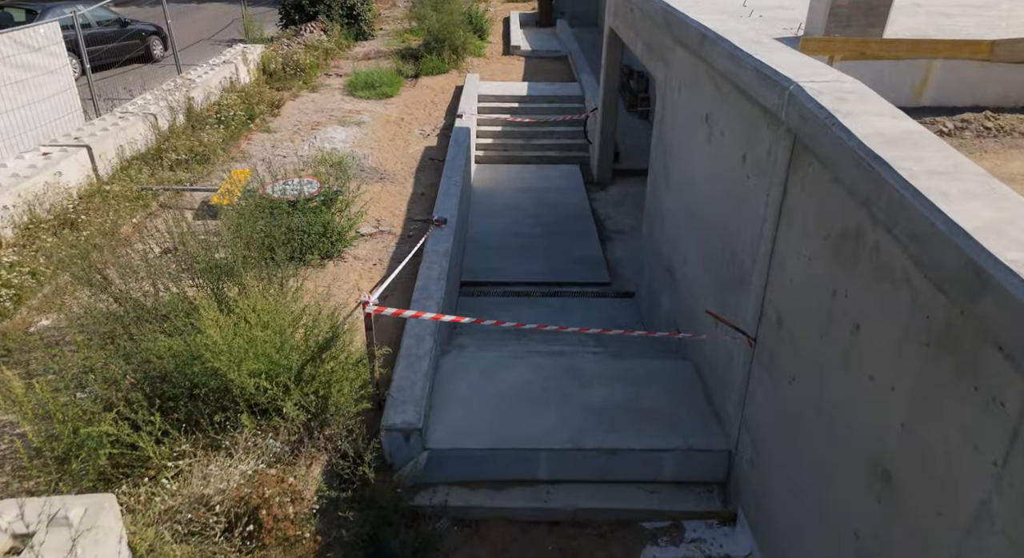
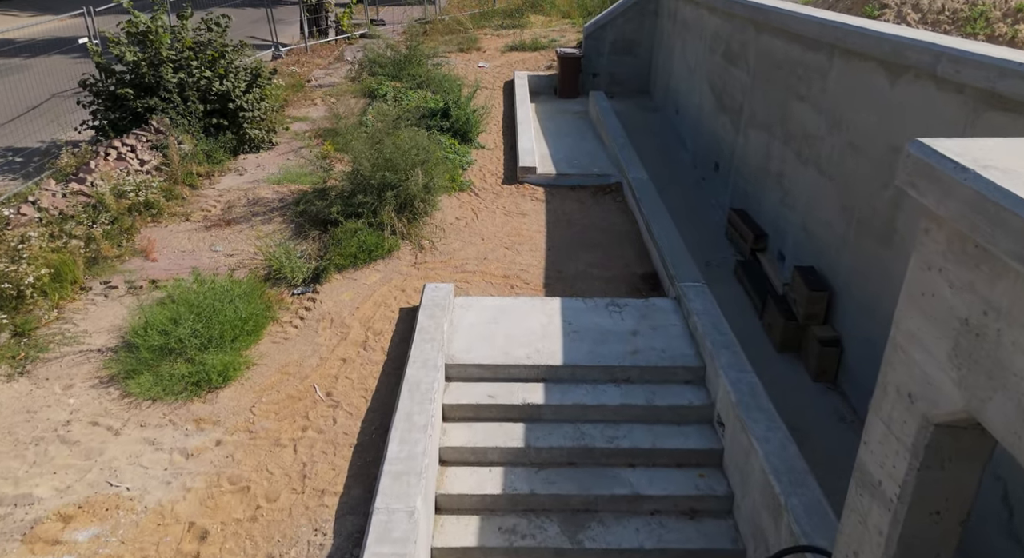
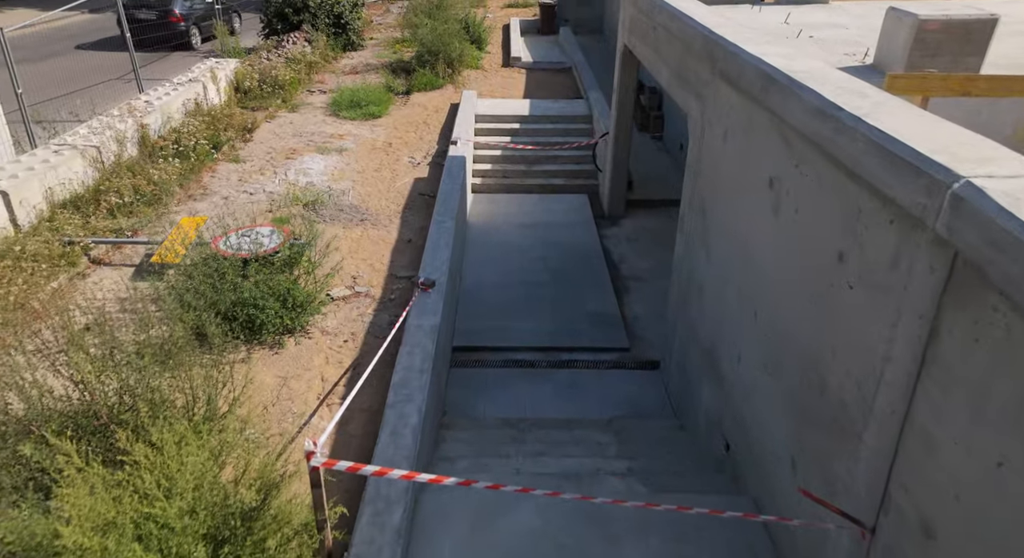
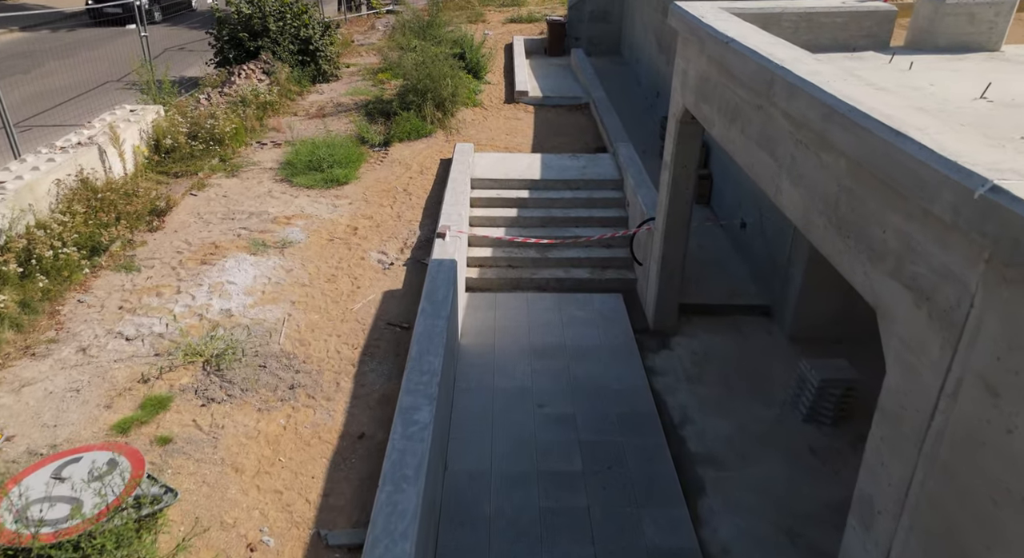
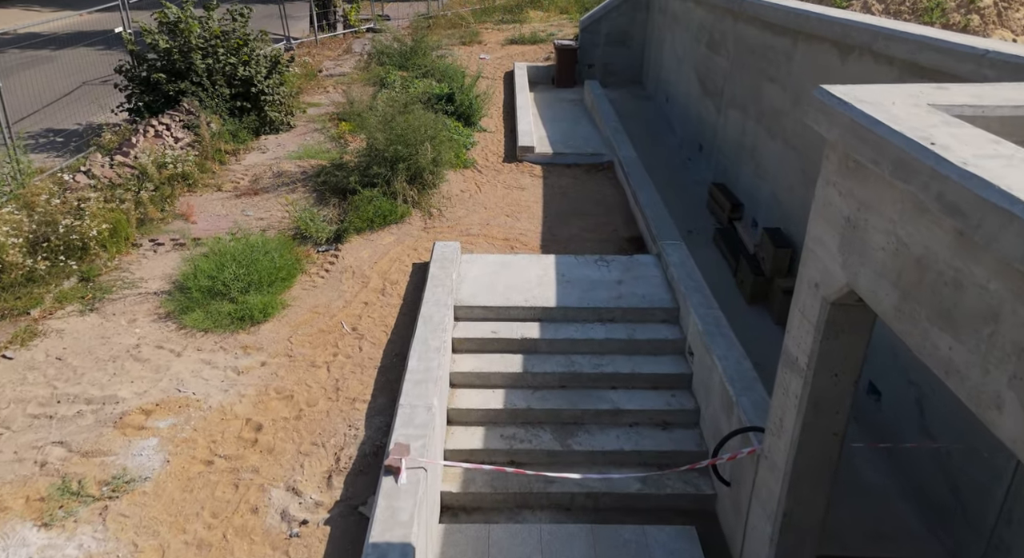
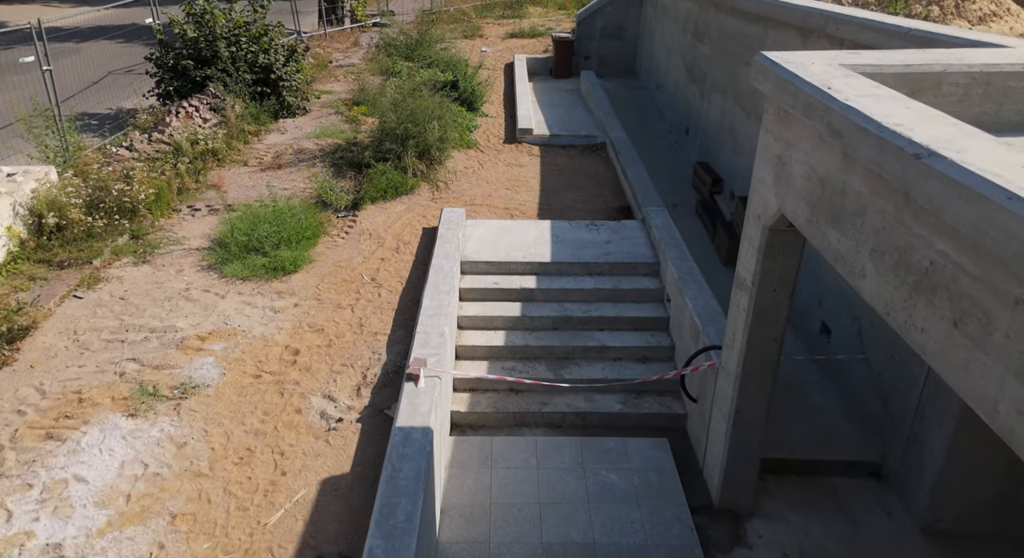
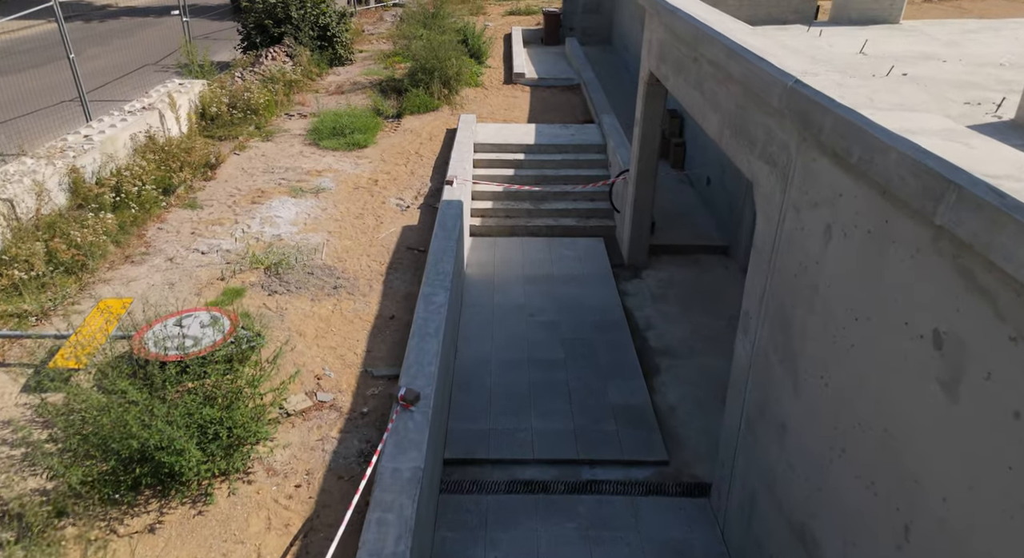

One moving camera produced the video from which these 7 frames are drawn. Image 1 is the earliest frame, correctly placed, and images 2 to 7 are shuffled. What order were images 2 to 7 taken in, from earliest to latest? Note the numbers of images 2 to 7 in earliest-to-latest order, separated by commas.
3, 7, 4, 6, 5, 2
